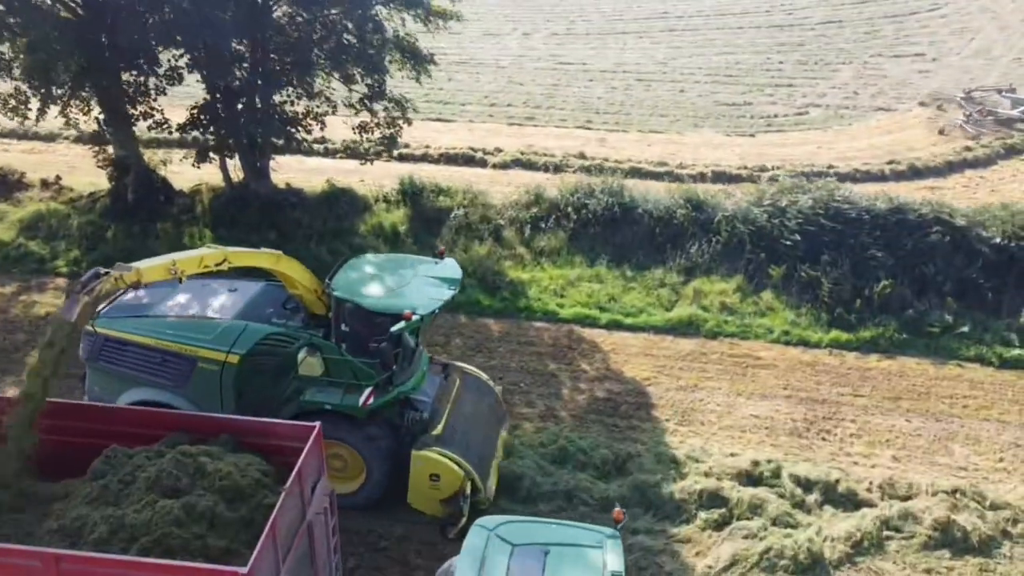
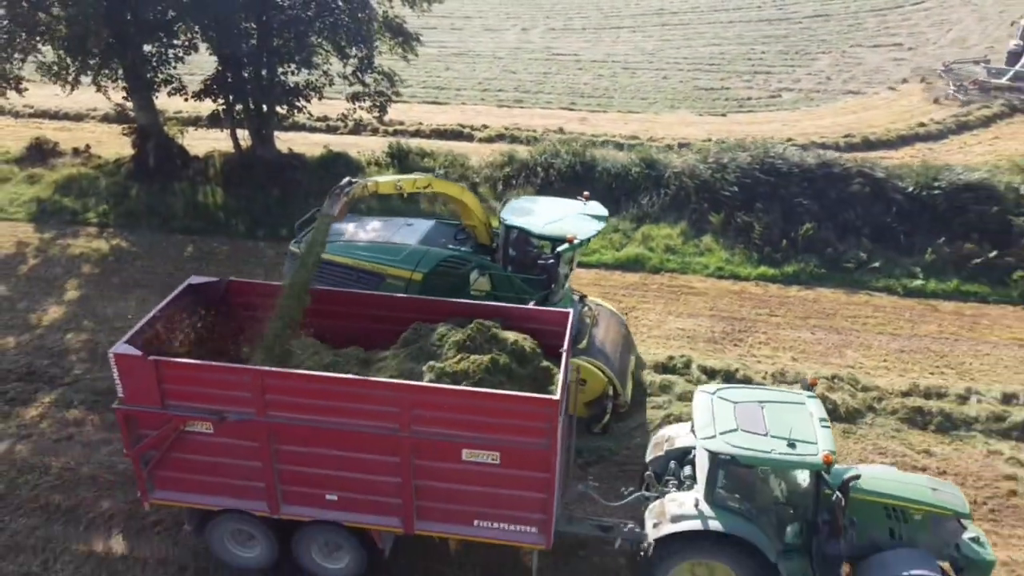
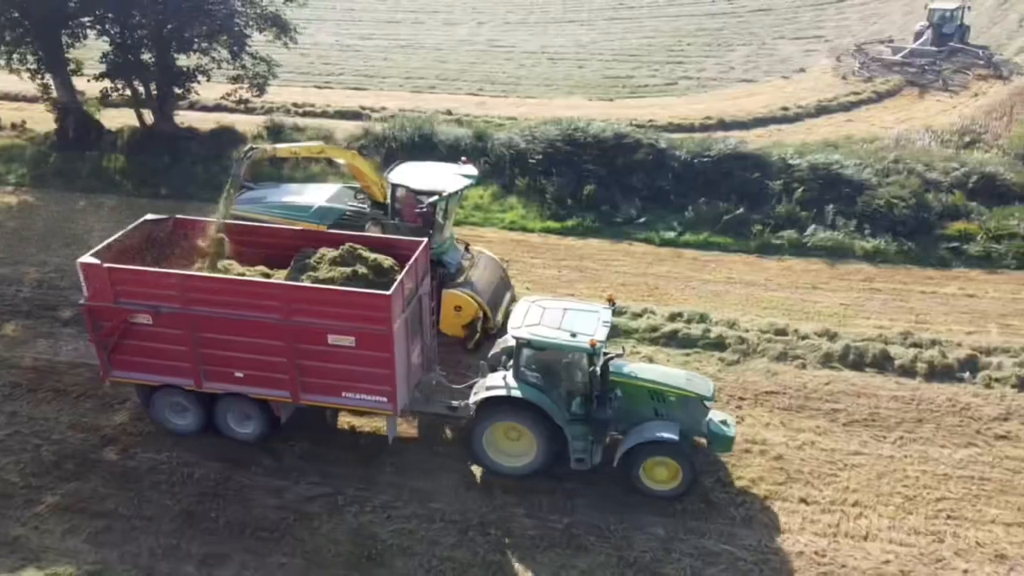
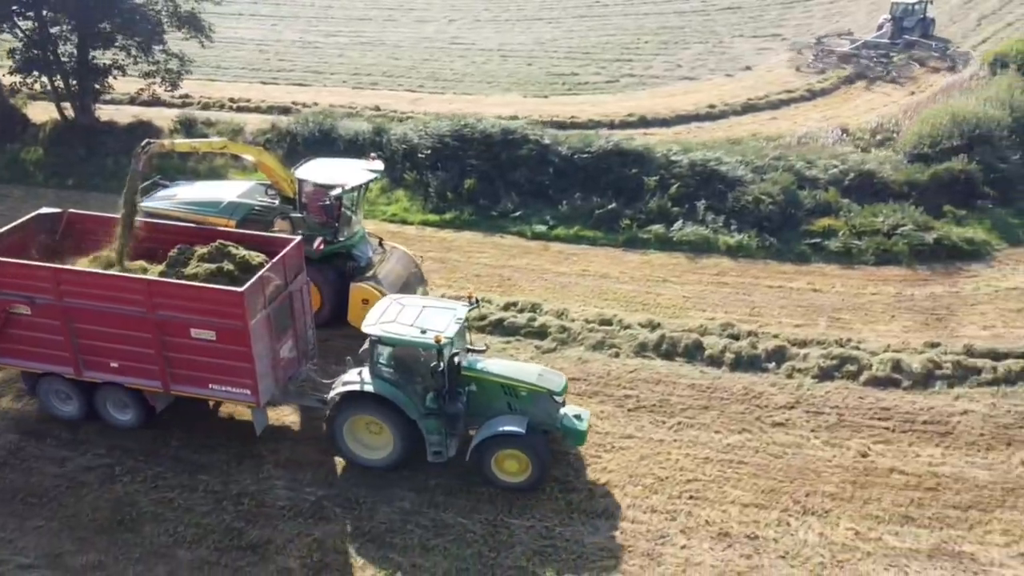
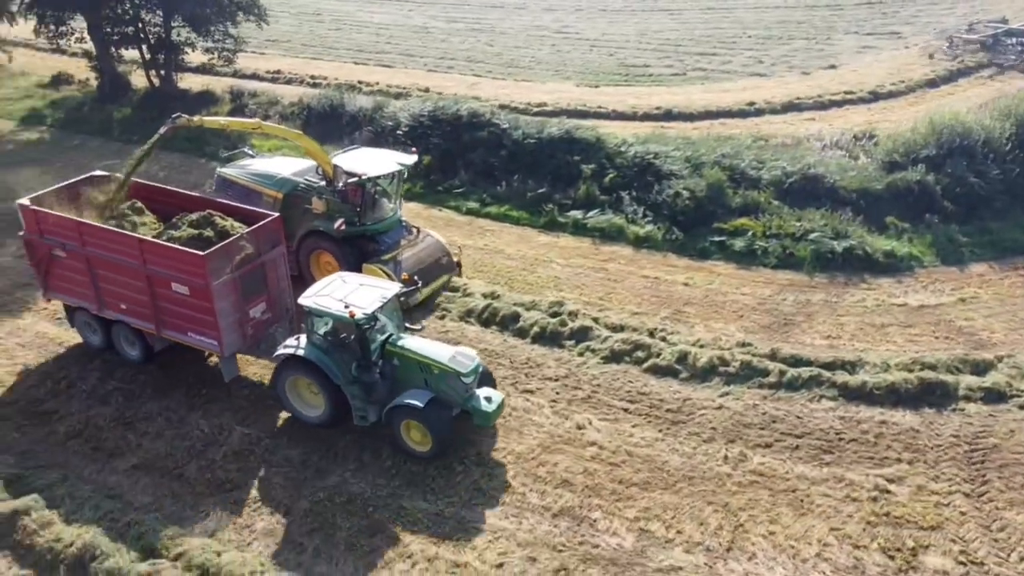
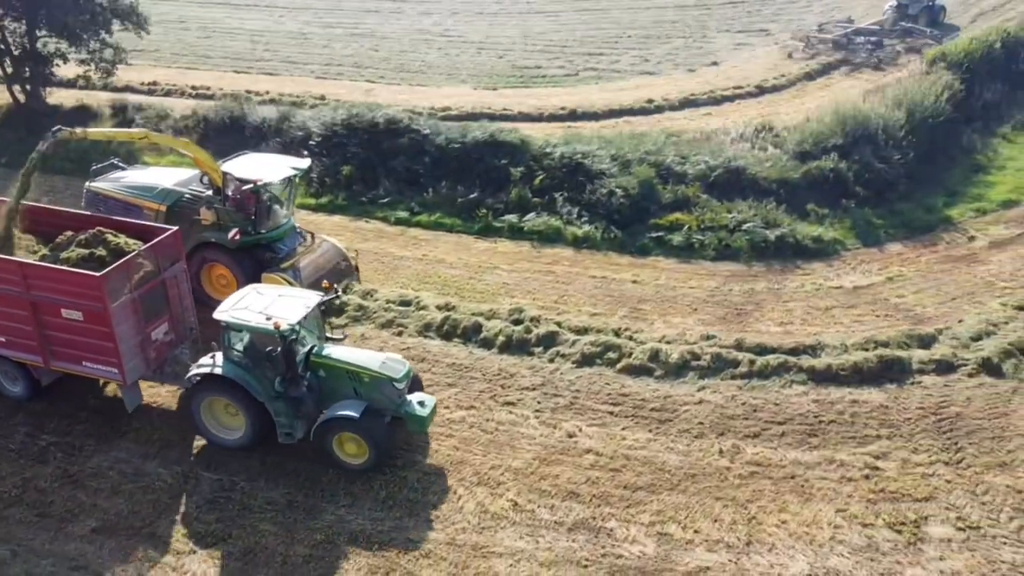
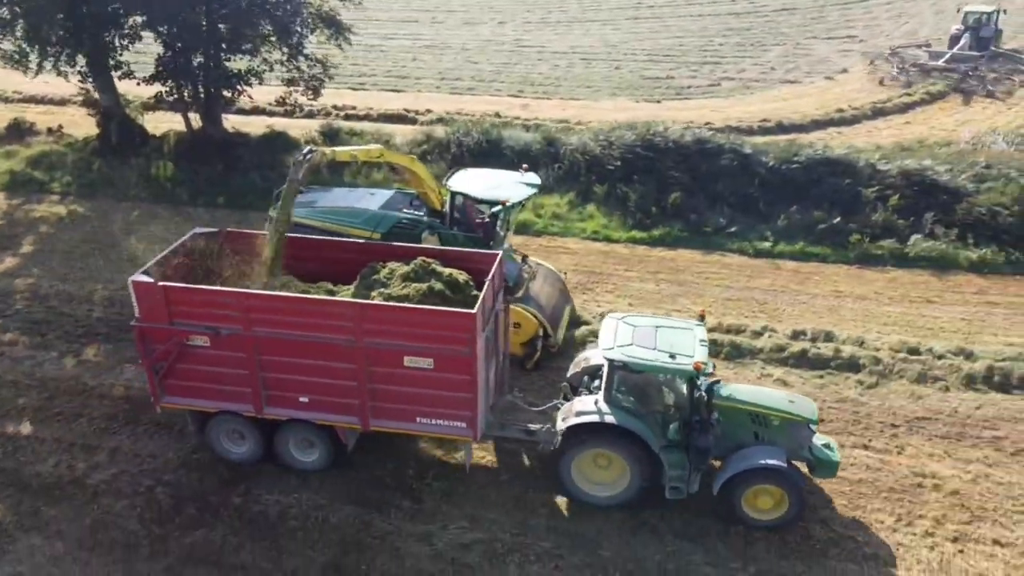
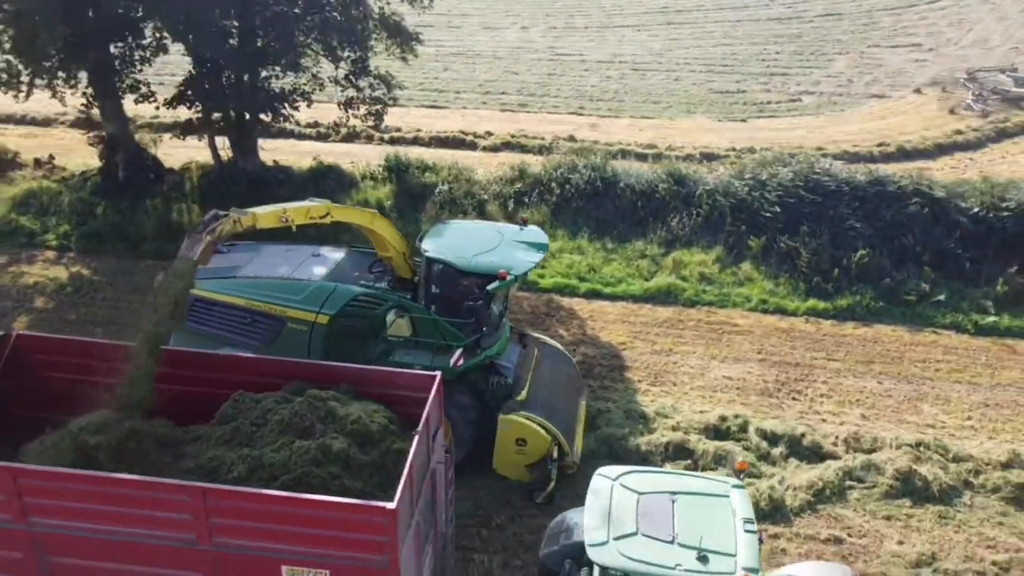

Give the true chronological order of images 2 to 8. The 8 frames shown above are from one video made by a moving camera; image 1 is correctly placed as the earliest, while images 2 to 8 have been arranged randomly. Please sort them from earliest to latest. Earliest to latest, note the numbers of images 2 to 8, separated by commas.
8, 2, 7, 3, 4, 6, 5
